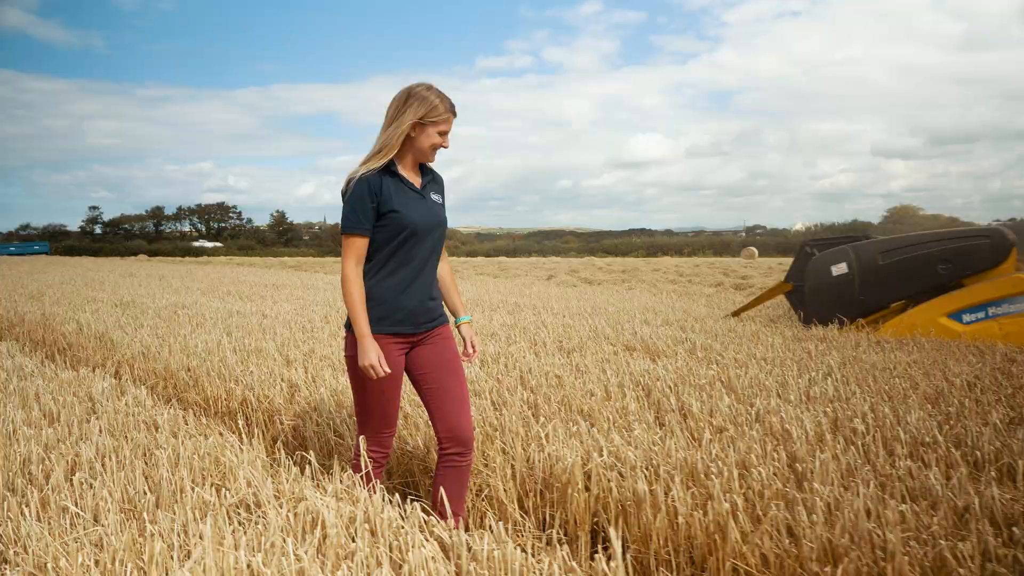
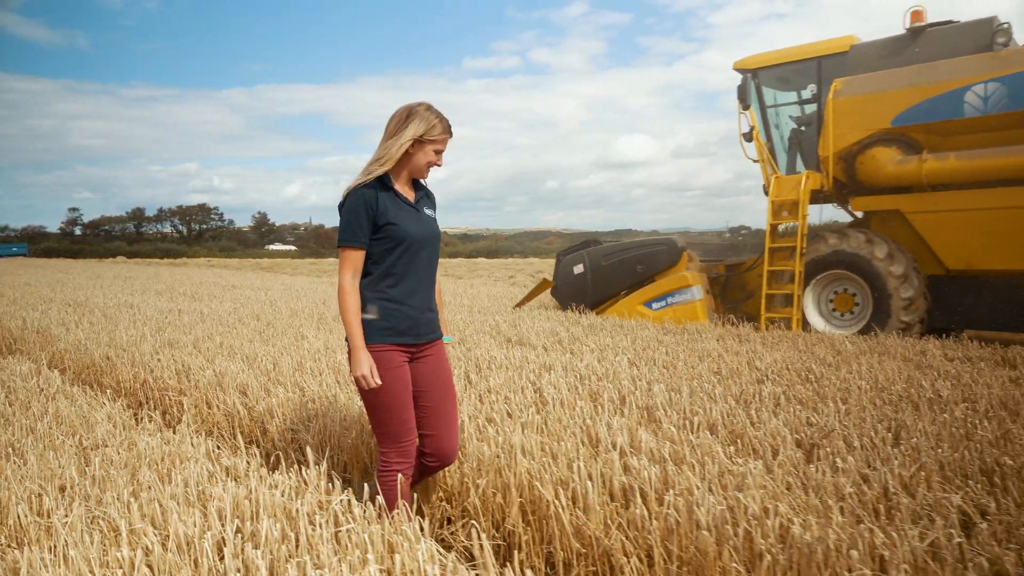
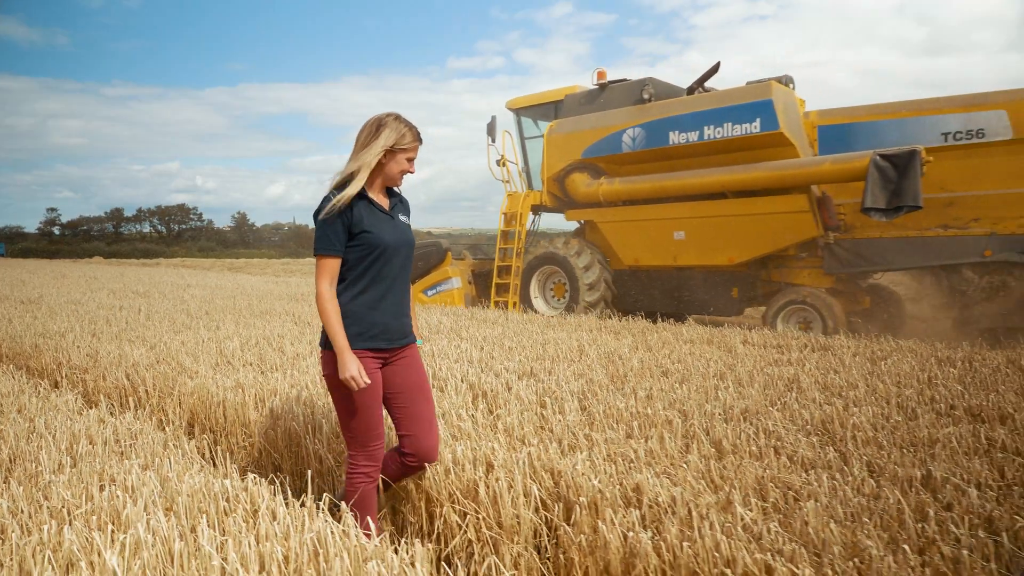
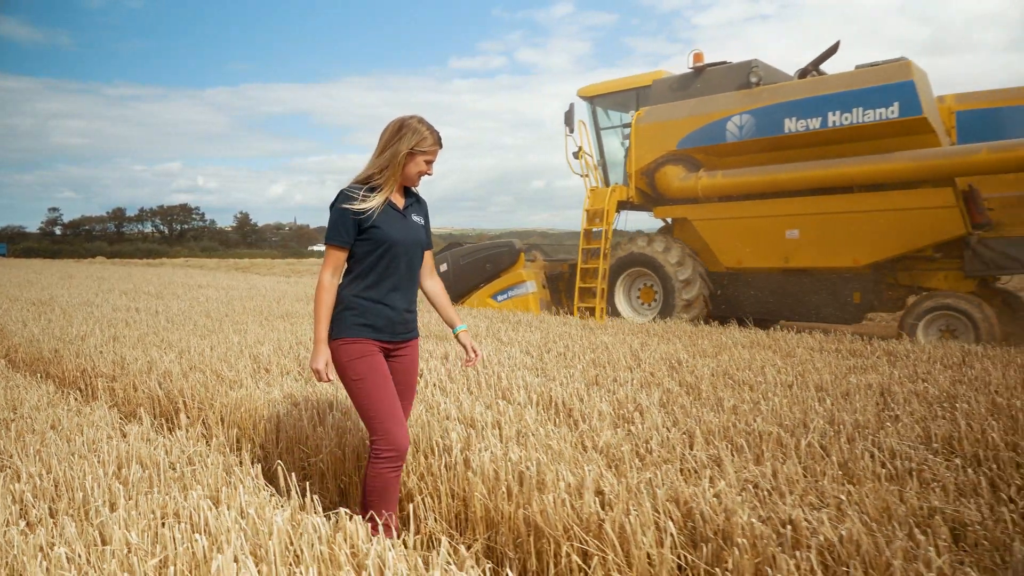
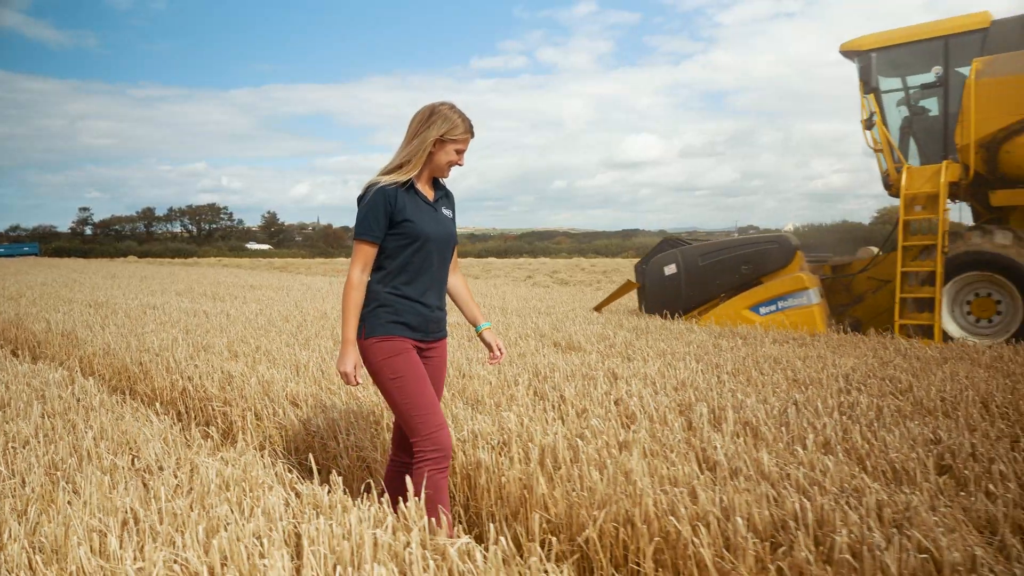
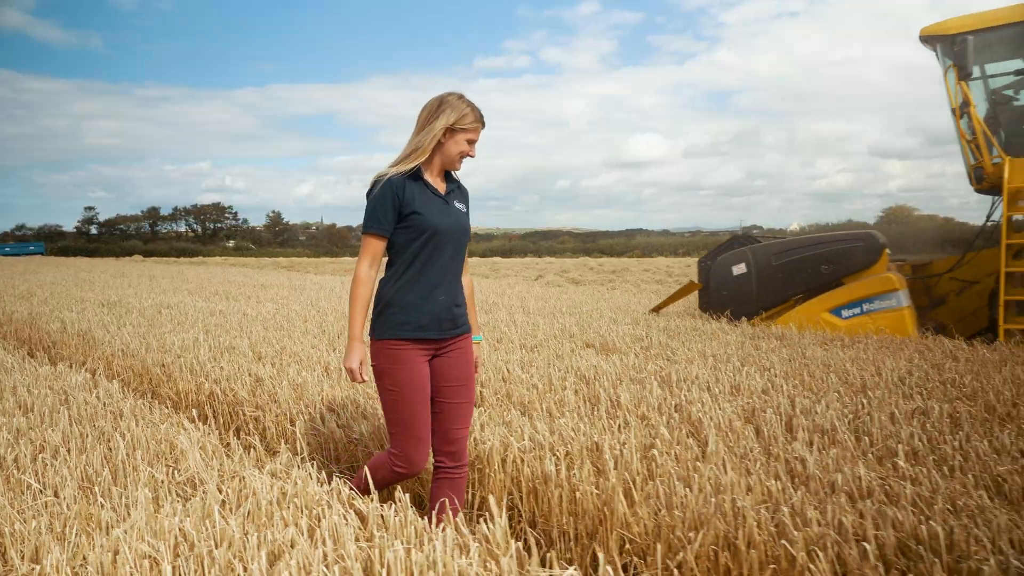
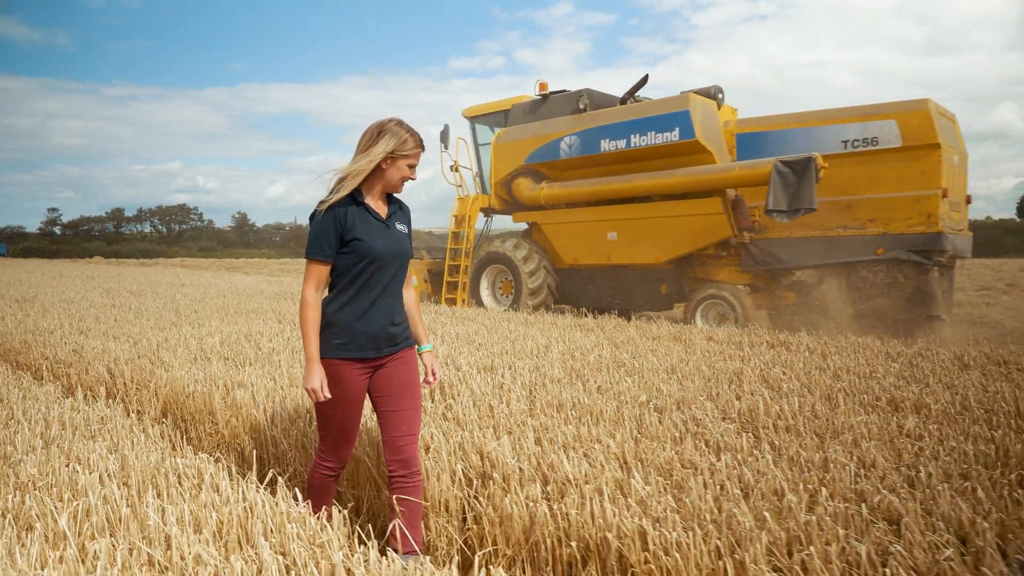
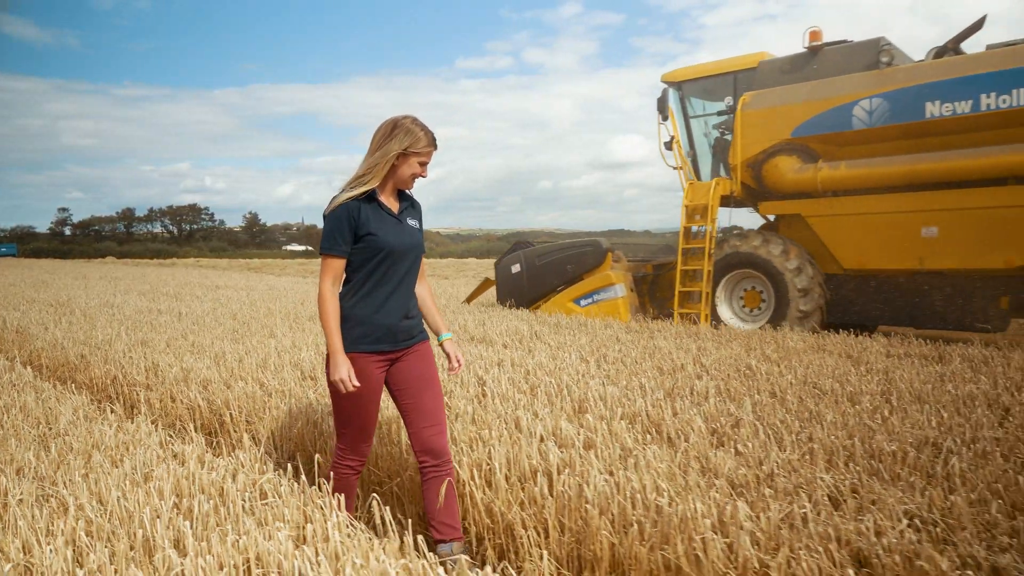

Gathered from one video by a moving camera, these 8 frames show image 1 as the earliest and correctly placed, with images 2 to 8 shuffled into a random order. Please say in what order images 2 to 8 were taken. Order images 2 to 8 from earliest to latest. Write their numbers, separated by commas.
6, 5, 2, 8, 4, 3, 7
